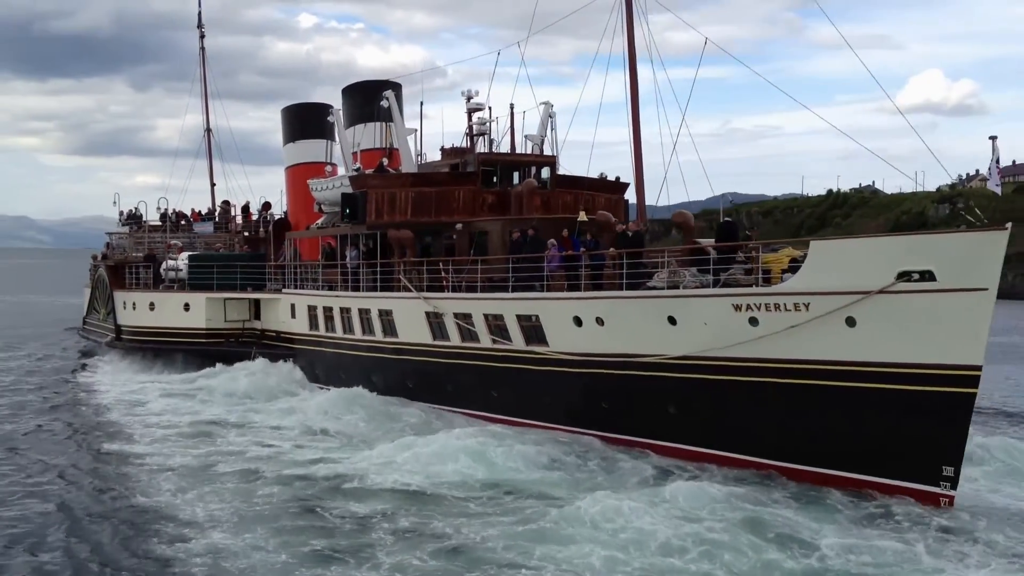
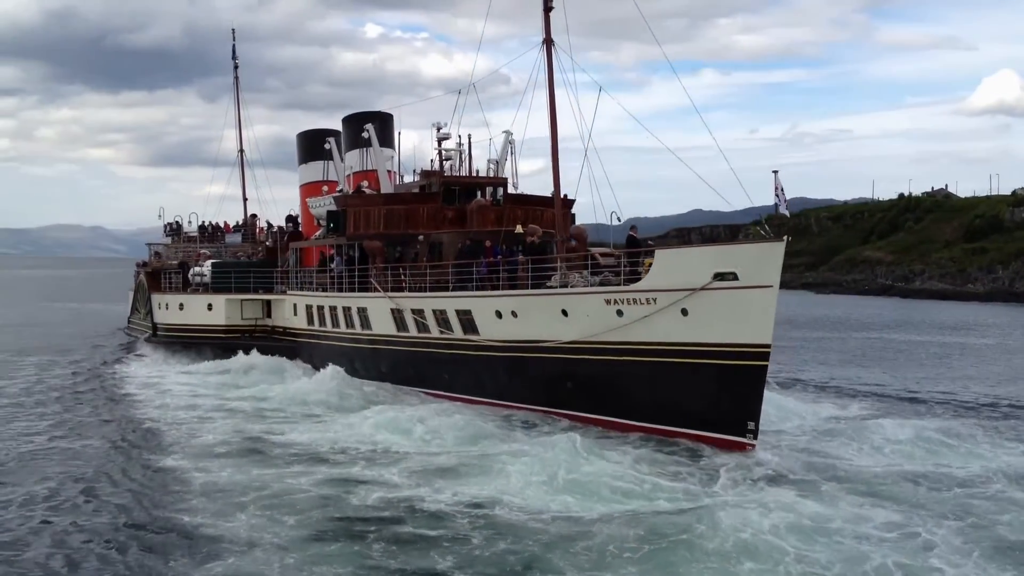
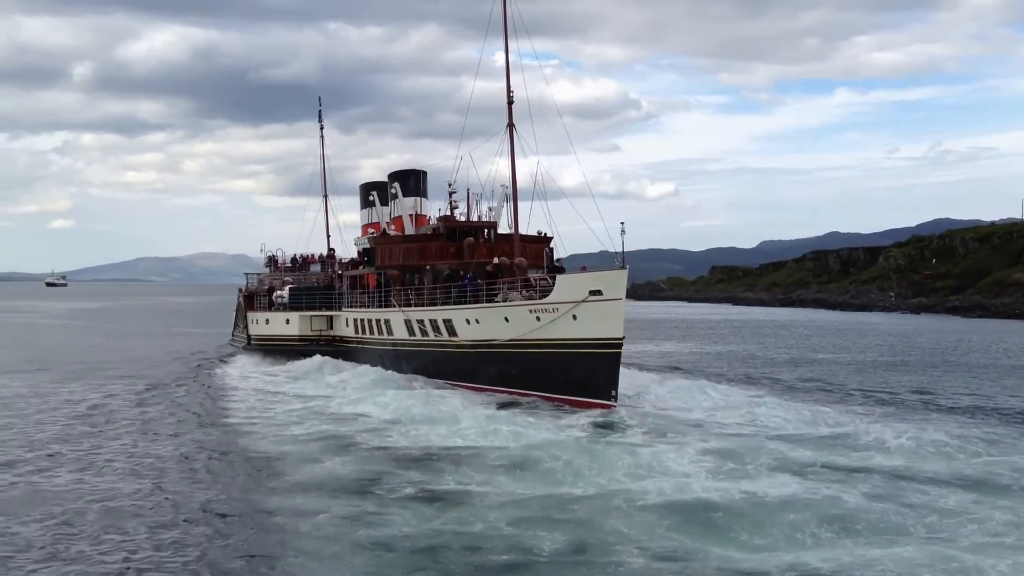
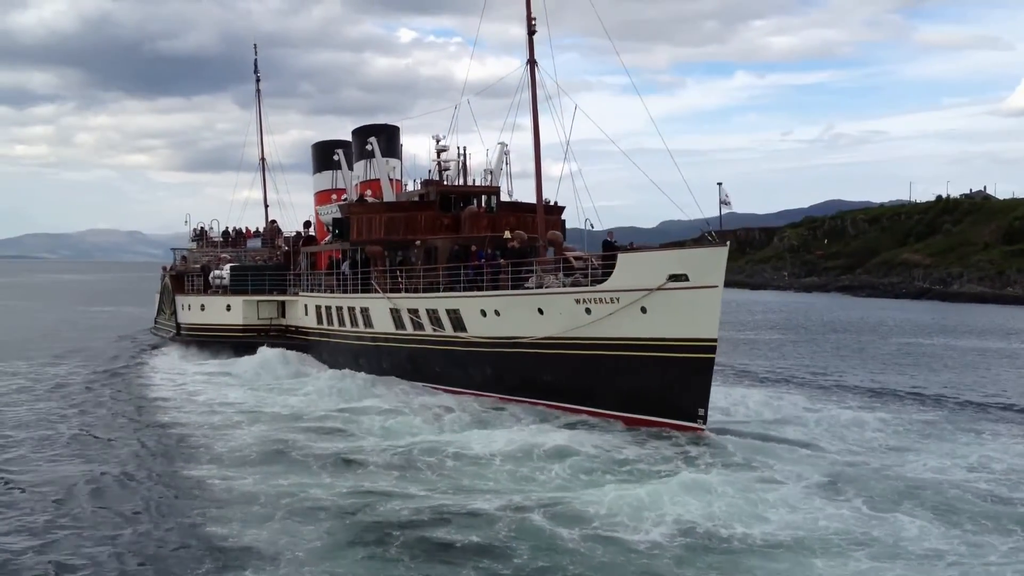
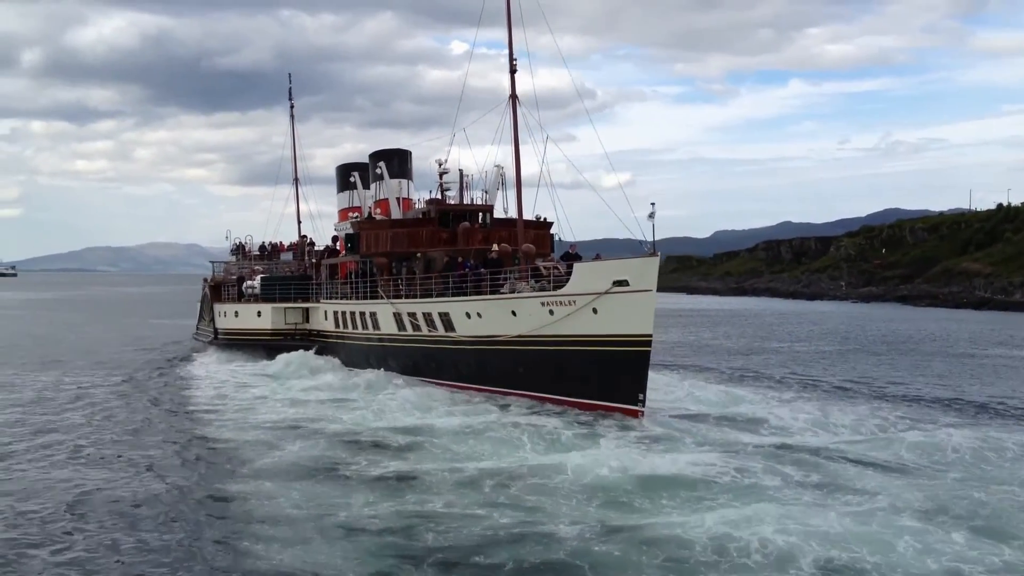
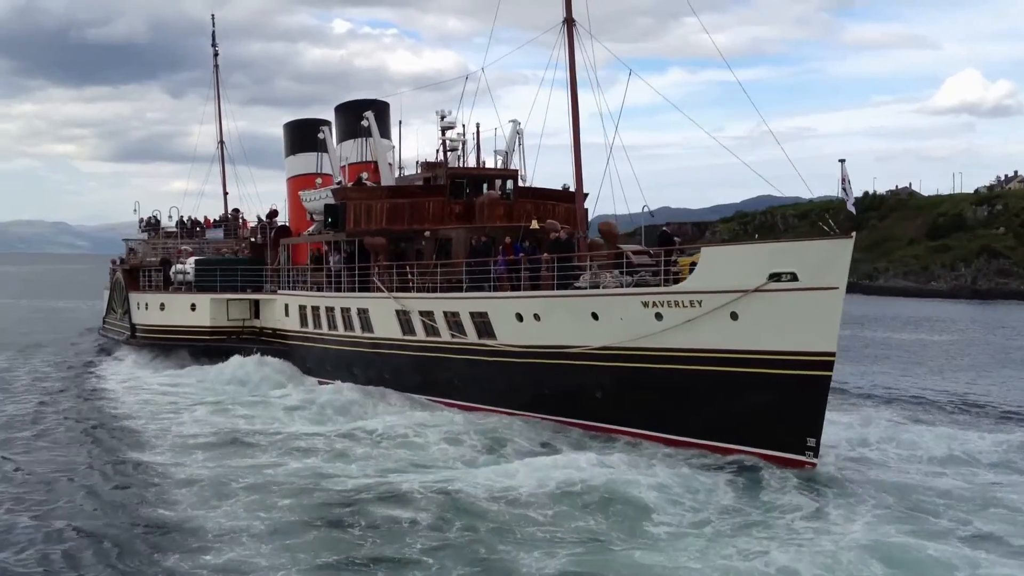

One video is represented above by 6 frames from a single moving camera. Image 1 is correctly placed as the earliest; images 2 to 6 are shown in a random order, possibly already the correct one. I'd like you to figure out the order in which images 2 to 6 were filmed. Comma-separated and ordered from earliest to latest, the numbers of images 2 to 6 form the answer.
6, 2, 4, 5, 3
